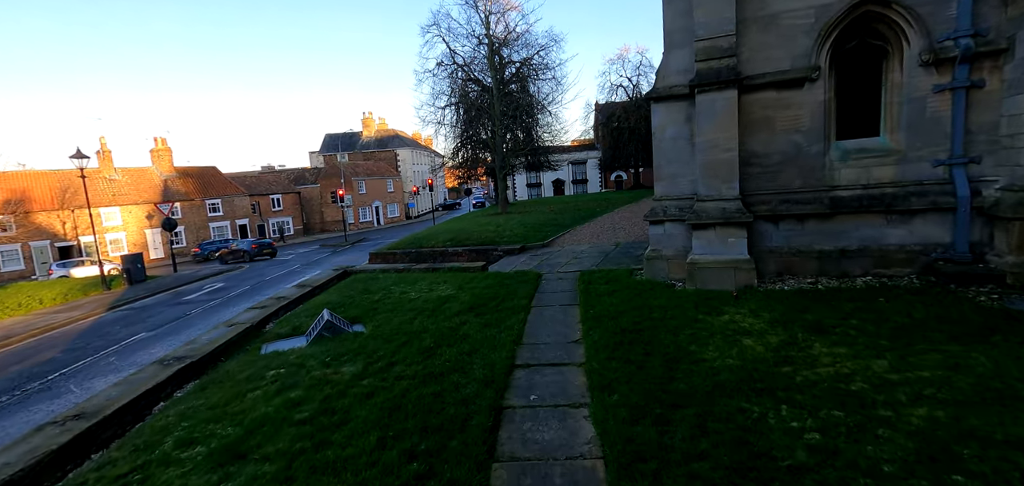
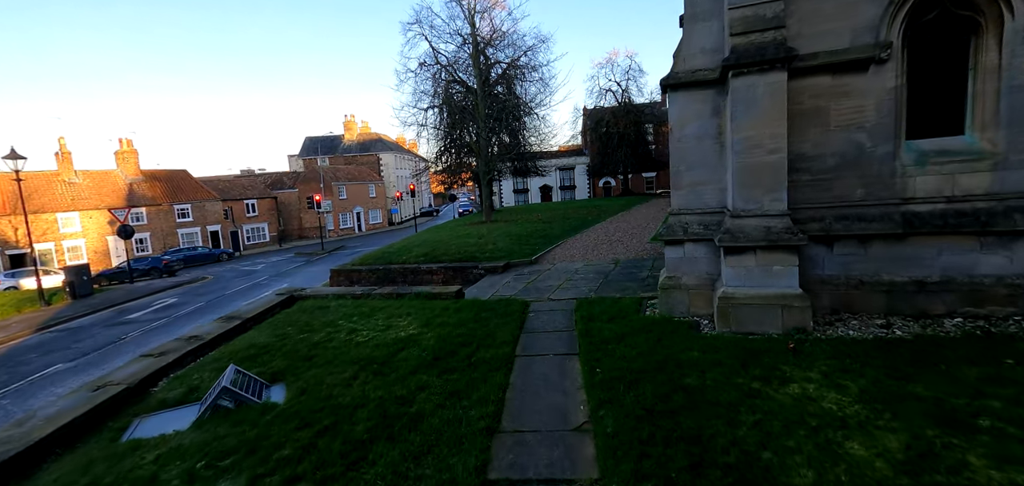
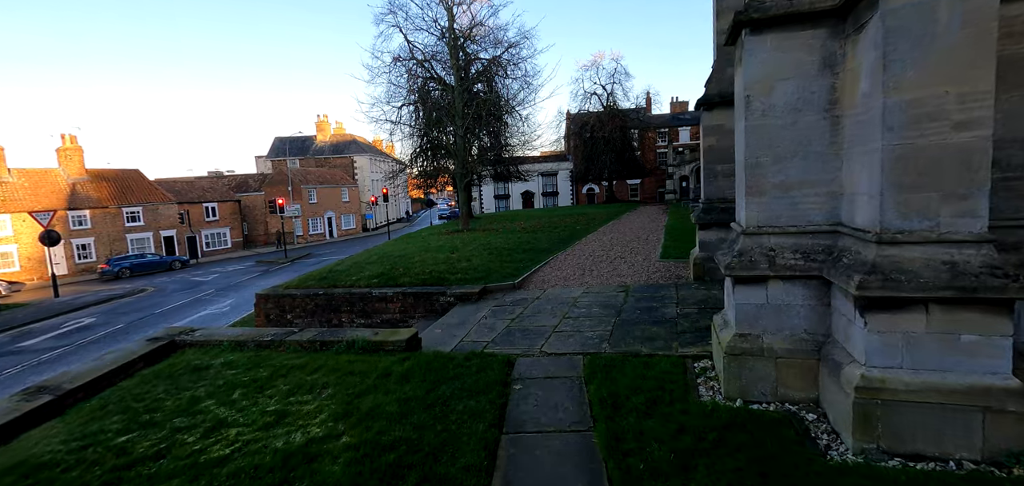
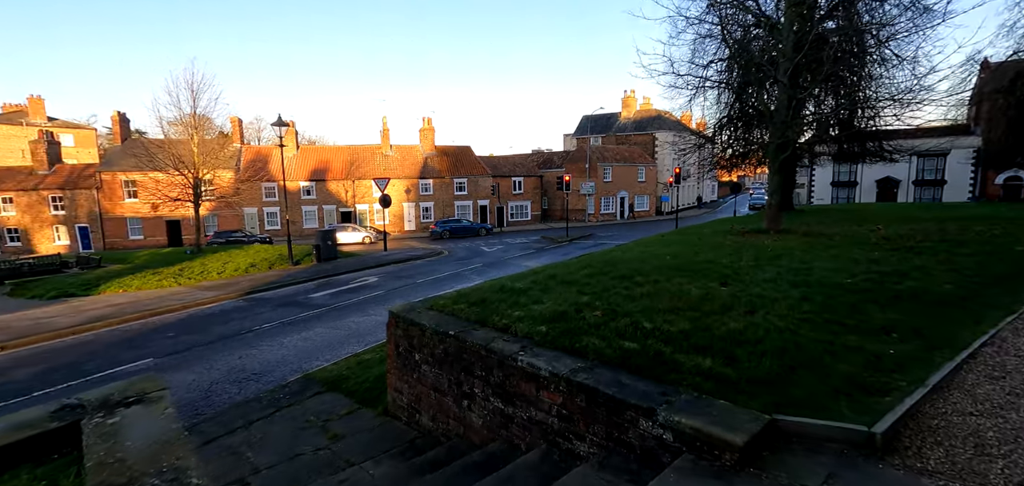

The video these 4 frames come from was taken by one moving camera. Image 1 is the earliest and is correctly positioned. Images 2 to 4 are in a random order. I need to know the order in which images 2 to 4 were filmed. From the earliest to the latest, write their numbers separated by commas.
2, 3, 4
